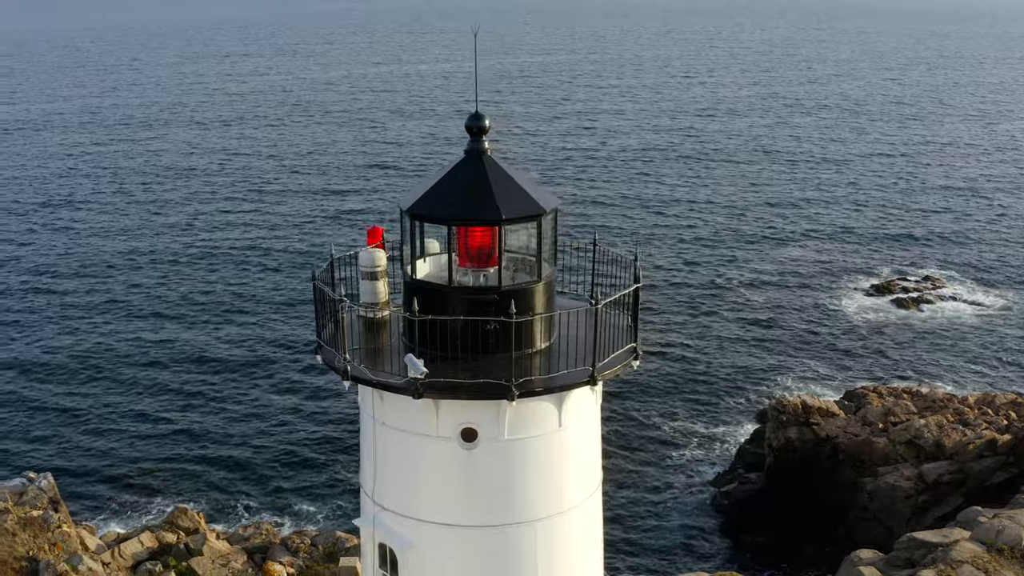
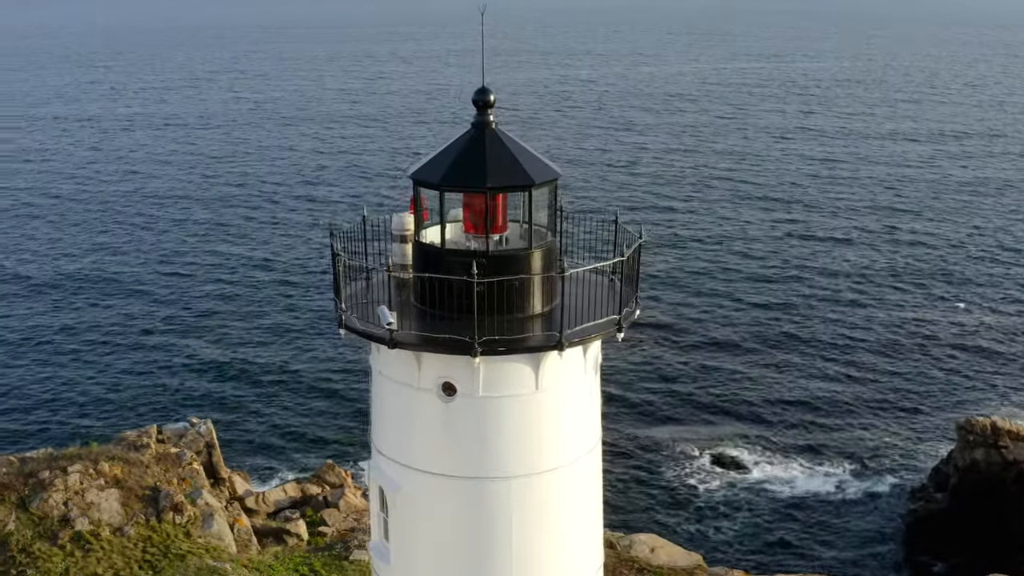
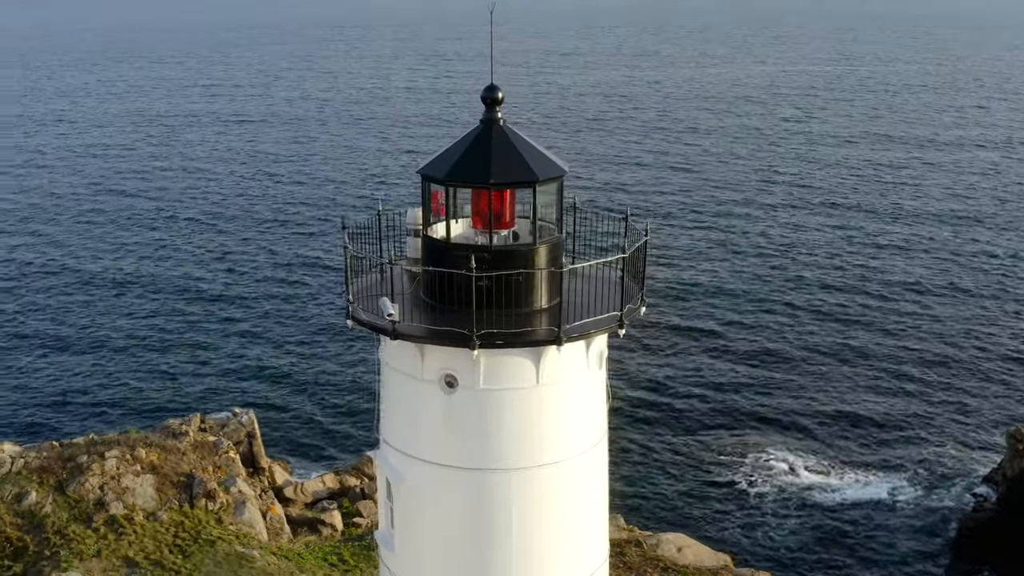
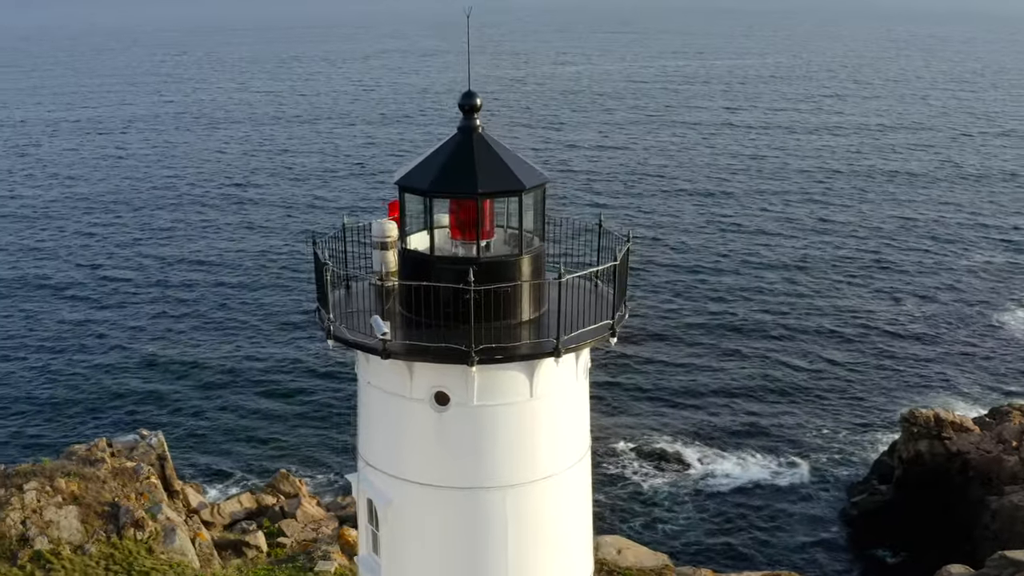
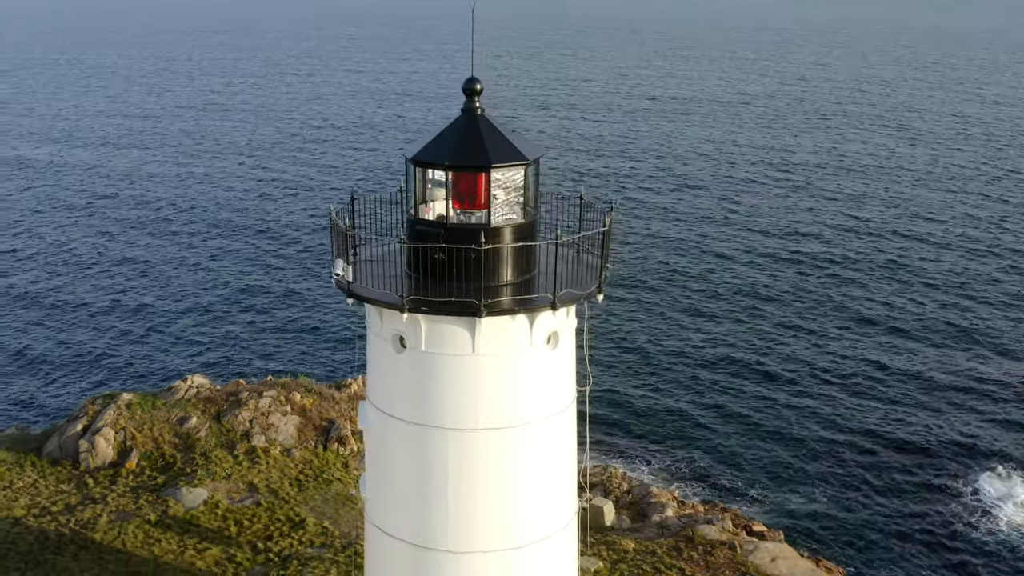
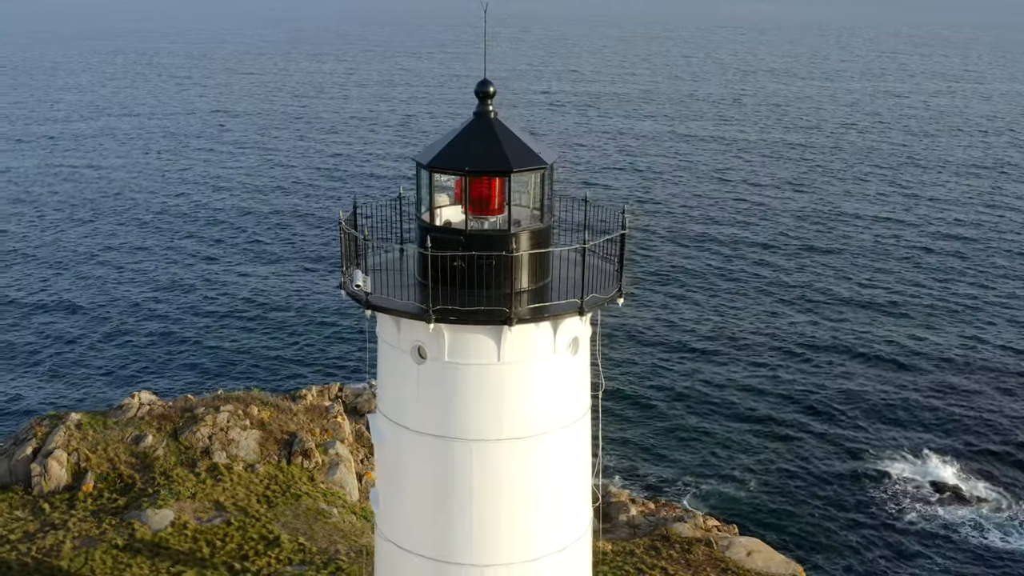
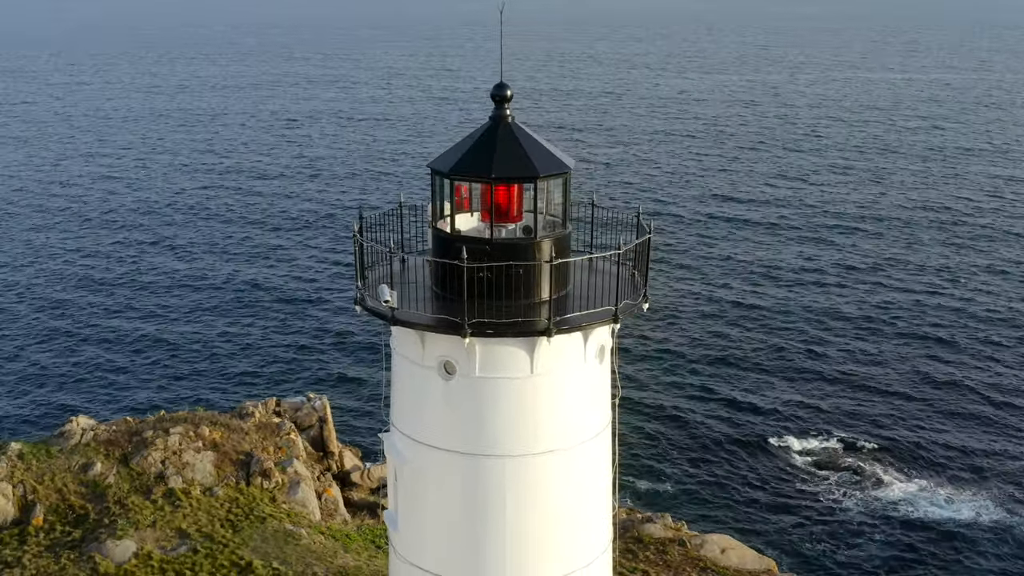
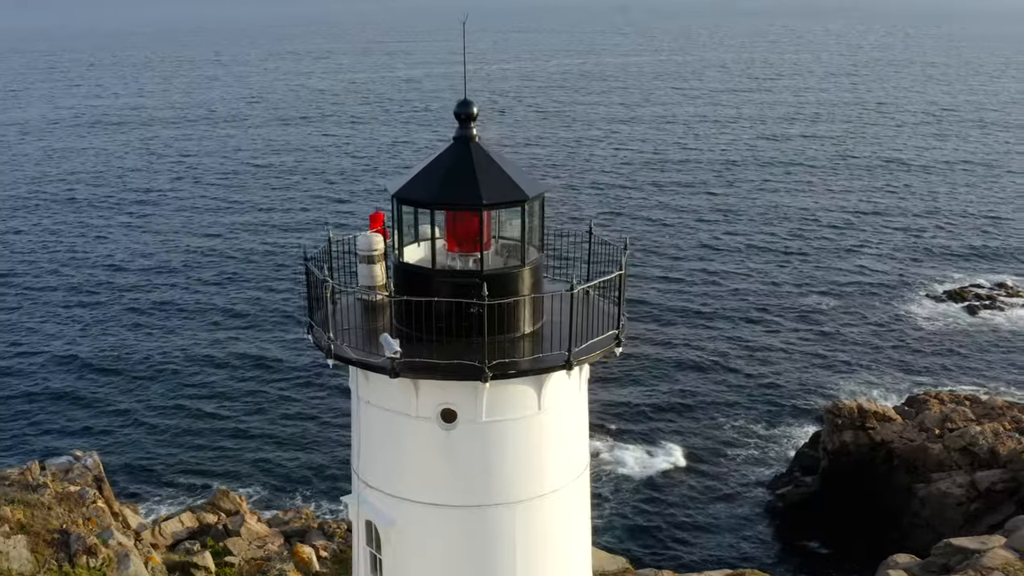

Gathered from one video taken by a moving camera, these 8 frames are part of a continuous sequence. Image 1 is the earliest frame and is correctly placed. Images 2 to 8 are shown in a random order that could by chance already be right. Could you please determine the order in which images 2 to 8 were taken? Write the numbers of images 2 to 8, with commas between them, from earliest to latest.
8, 4, 2, 3, 7, 6, 5
